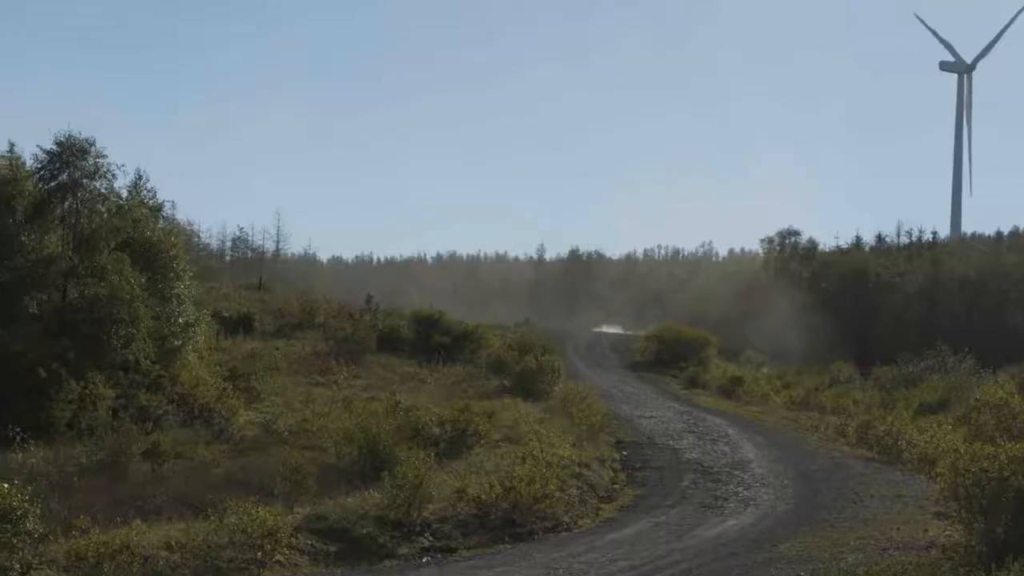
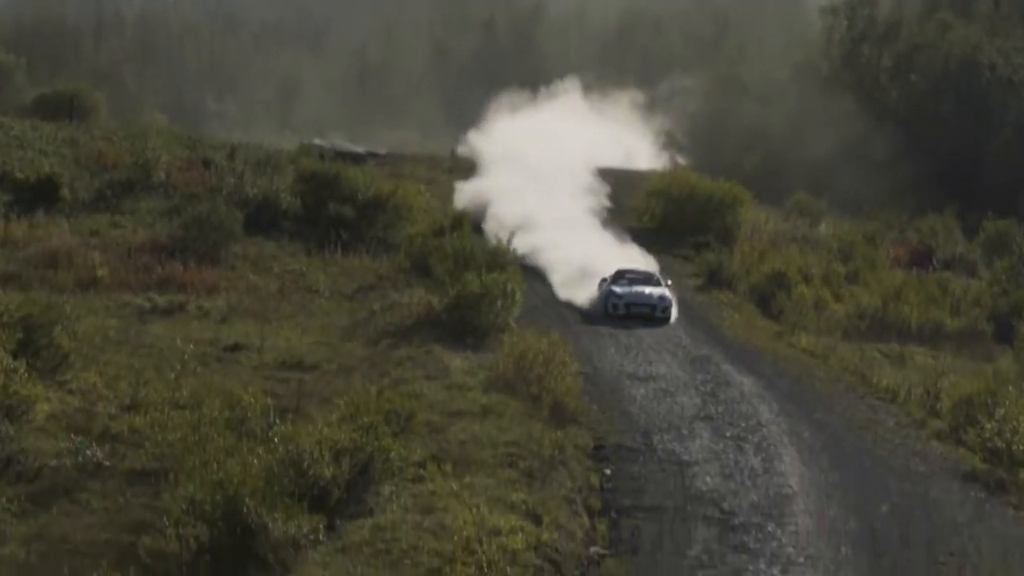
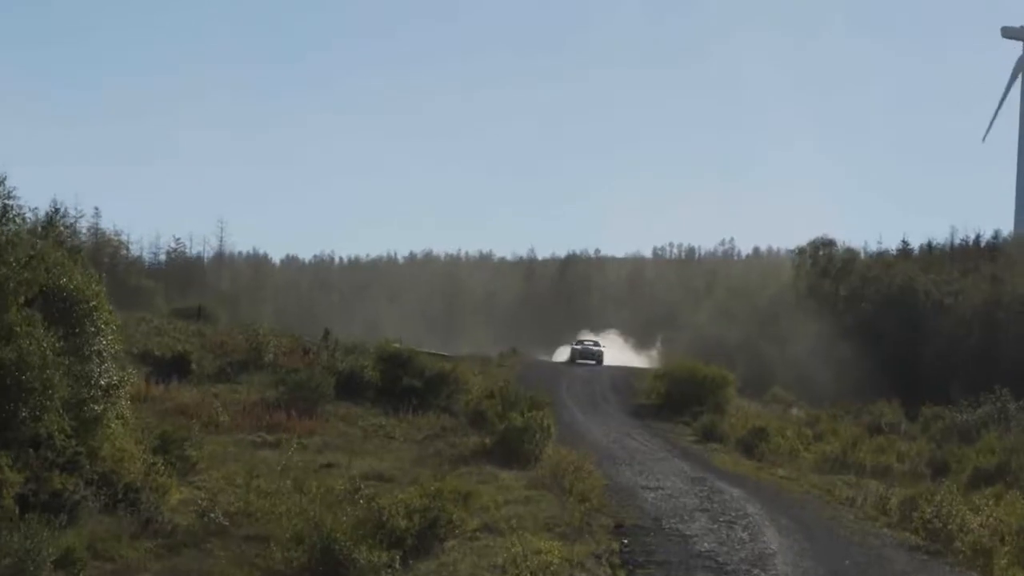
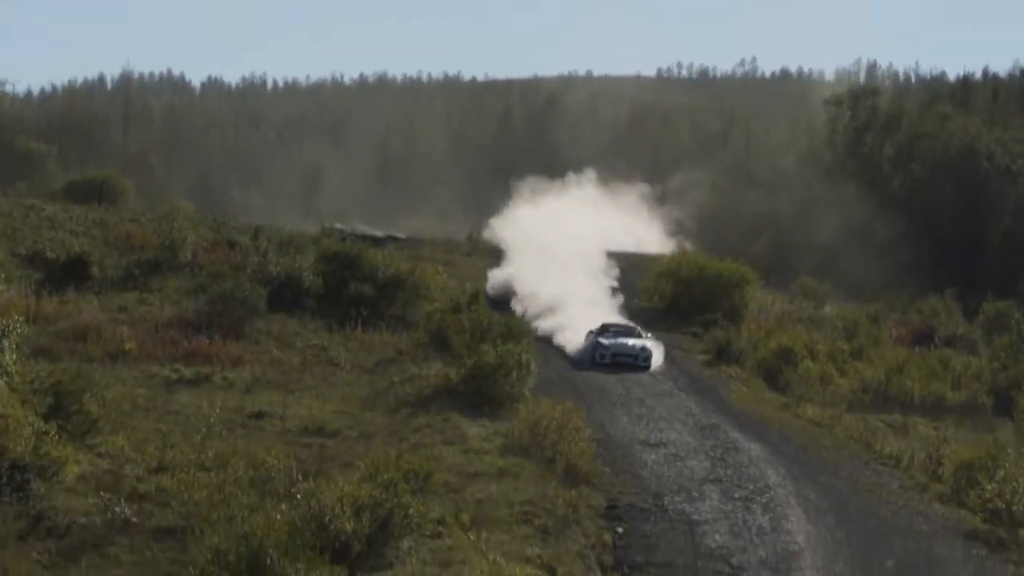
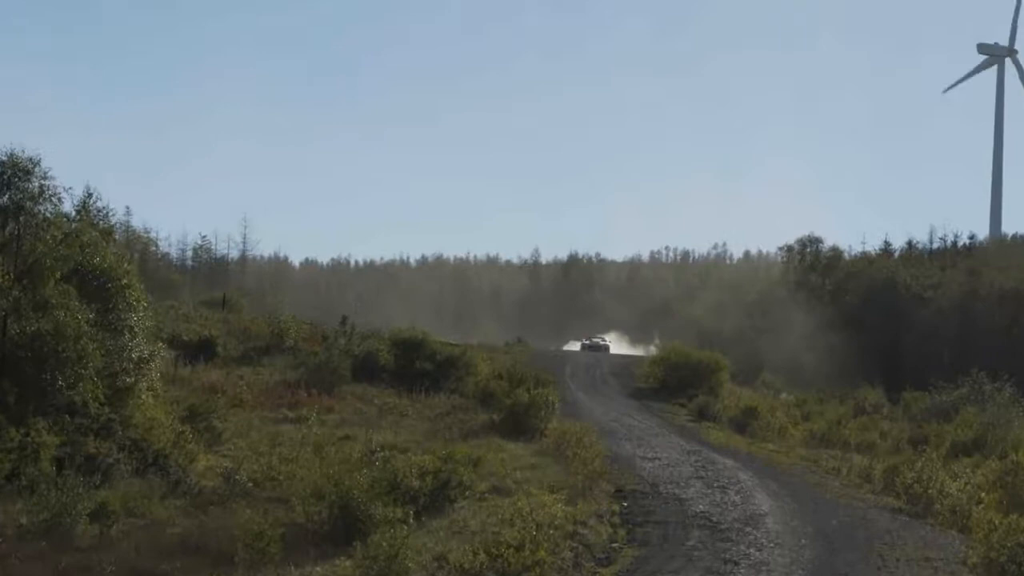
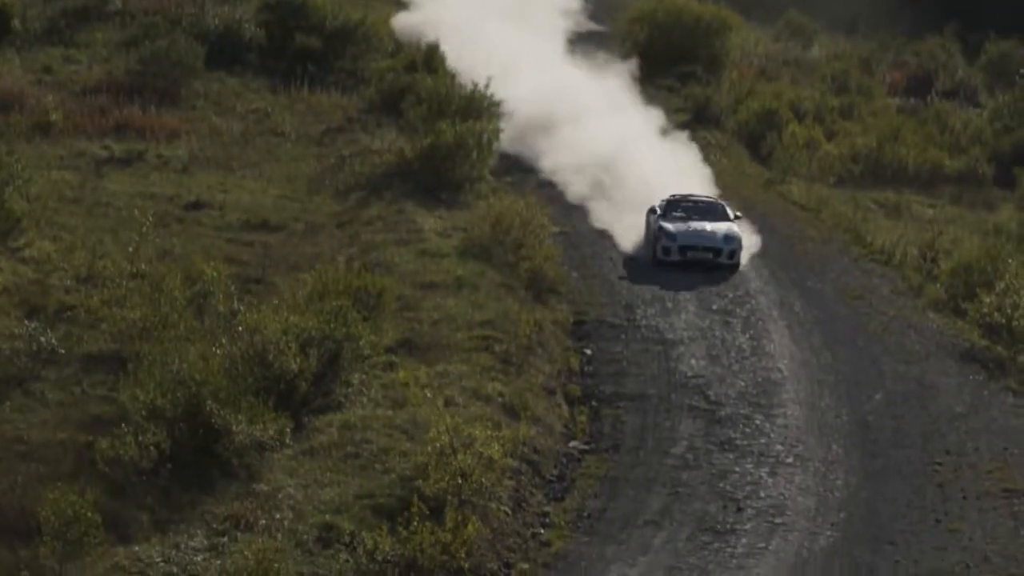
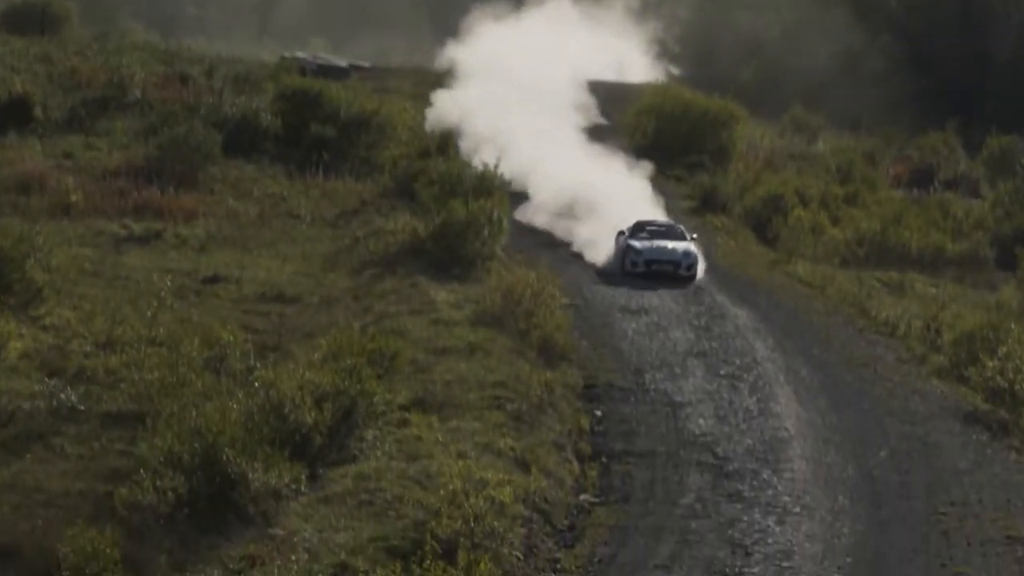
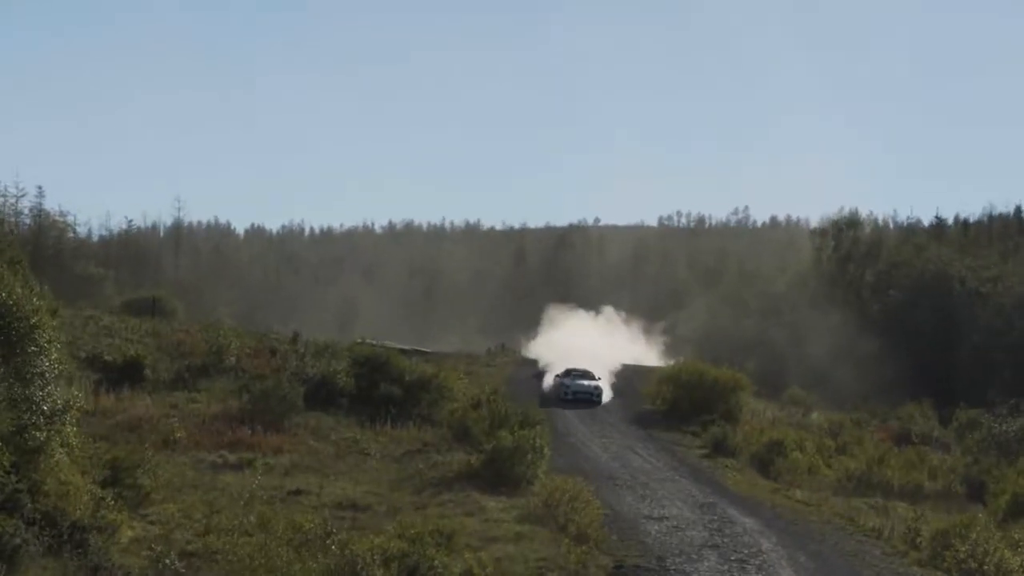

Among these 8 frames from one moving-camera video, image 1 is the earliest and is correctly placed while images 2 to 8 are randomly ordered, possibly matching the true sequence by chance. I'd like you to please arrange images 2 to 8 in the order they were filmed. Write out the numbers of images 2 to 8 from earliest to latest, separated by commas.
5, 3, 8, 4, 2, 7, 6
